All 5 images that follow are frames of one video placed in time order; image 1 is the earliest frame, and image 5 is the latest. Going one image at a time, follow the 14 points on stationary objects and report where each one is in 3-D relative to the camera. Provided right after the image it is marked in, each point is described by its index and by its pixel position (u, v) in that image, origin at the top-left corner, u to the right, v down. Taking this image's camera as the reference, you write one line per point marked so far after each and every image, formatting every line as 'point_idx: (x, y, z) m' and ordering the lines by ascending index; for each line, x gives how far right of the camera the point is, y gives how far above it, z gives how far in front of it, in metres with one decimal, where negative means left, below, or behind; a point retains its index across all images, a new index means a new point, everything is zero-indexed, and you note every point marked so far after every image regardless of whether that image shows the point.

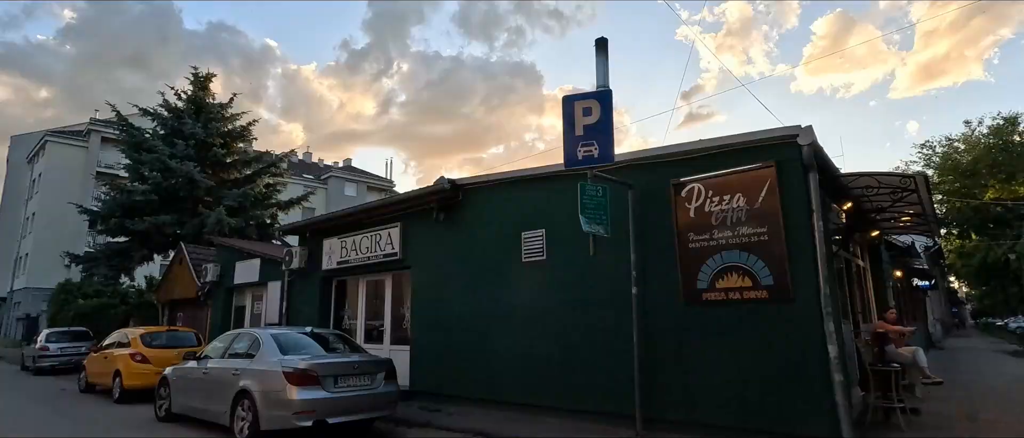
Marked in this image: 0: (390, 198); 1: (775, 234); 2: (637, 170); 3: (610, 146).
0: (-2.5, +0.4, +10.5) m
1: (+3.1, -0.2, +6.3) m
2: (+1.8, +0.7, +7.5) m
3: (+1.2, +0.9, +6.7) m
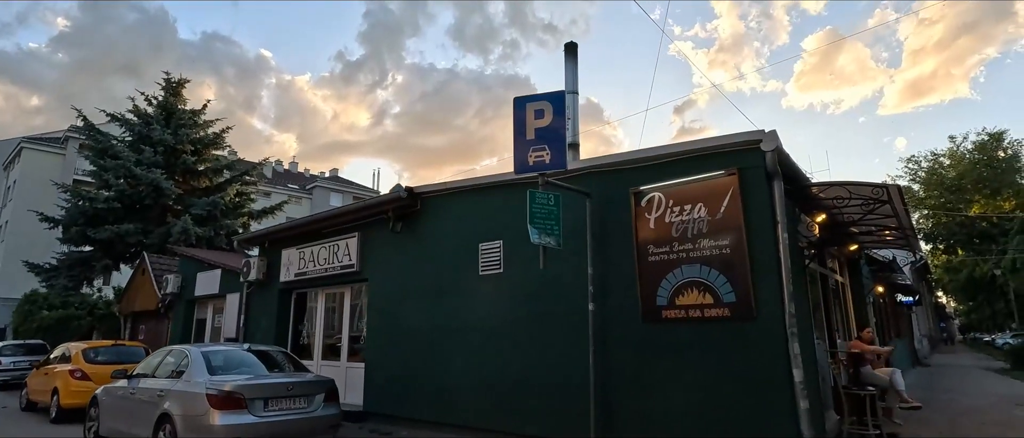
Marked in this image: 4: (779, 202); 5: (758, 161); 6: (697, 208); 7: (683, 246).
0: (-3.2, +0.2, +9.9) m
1: (+2.5, -0.3, +5.8) m
2: (+1.1, +0.6, +7.1) m
3: (+0.6, +0.8, +6.2) m
4: (+2.9, +0.2, +5.7) m
5: (+2.7, +0.7, +5.9) m
6: (+2.2, +0.1, +6.2) m
7: (+2.0, -0.3, +6.2) m
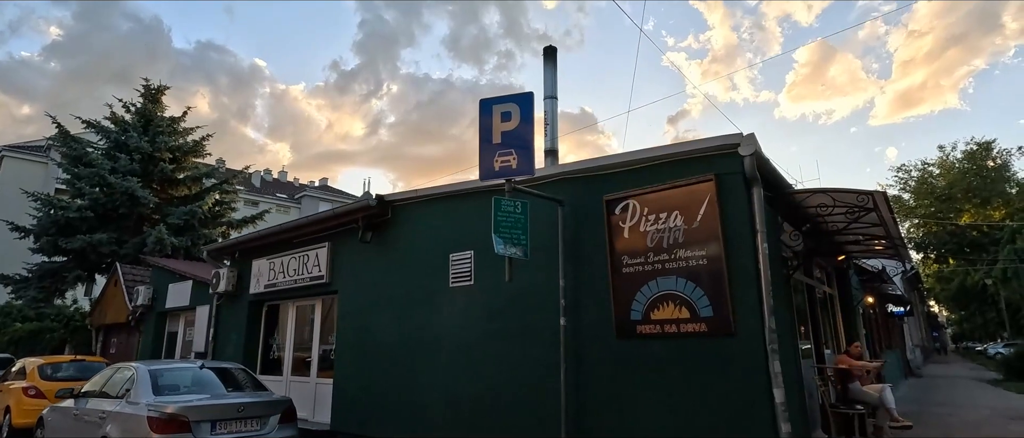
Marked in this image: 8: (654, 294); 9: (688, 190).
0: (-3.6, +0.1, +9.5) m
1: (+2.1, -0.4, +5.5) m
2: (+0.7, +0.4, +6.7) m
3: (+0.2, +0.7, +5.9) m
4: (+2.5, +0.1, +5.4) m
5: (+2.3, +0.6, +5.5) m
6: (+1.8, 0.0, +5.8) m
7: (+1.6, -0.4, +5.8) m
8: (+1.6, -0.8, +5.8) m
9: (+1.9, +0.3, +5.8) m
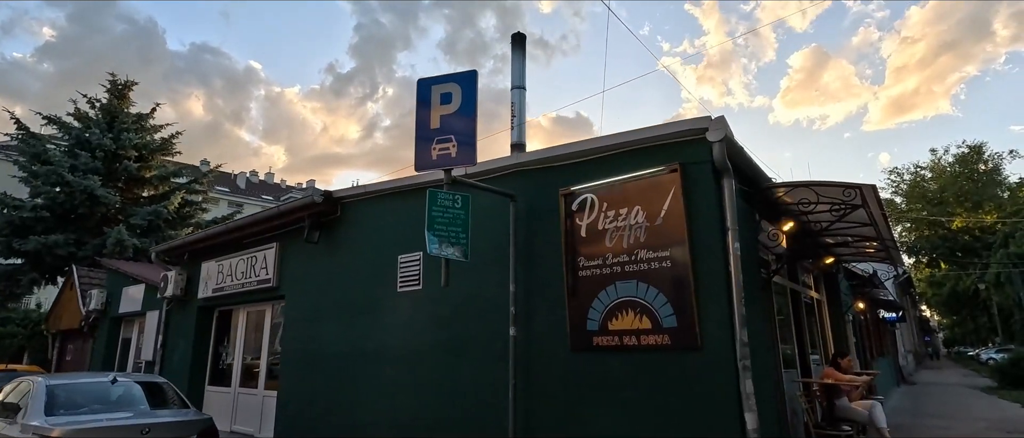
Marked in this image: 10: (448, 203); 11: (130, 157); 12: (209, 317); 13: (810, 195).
0: (-4.2, +0.1, +8.8) m
1: (+1.5, -0.4, +4.8) m
2: (+0.1, +0.5, +6.0) m
3: (-0.4, +0.8, +5.1) m
4: (+1.9, +0.1, +4.7) m
5: (+1.8, +0.6, +4.8) m
6: (+1.2, +0.1, +5.1) m
7: (+1.0, -0.4, +5.1) m
8: (+1.0, -0.8, +5.1) m
9: (+1.3, +0.4, +5.0) m
10: (-0.6, +0.2, +5.1) m
11: (-13.9, +2.3, +19.2) m
12: (-6.3, -2.0, +10.9) m
13: (+3.2, +0.3, +5.7) m
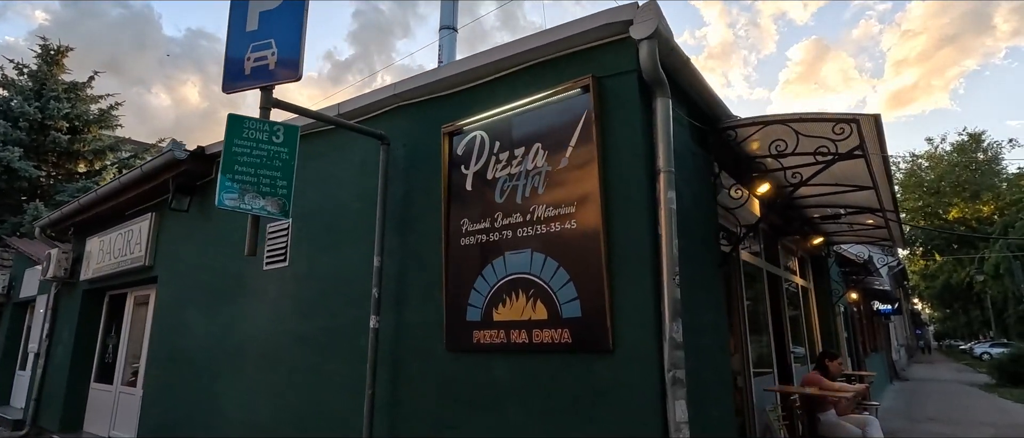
0: (-5.3, +0.6, +7.2) m
1: (+0.5, 0.0, +3.2) m
2: (-0.9, +0.9, +4.4) m
3: (-1.4, +1.1, +3.6) m
4: (+0.9, +0.5, +3.2) m
5: (+0.7, +1.0, +3.3) m
6: (+0.1, +0.4, +3.5) m
7: (0.0, 0.0, +3.6) m
8: (-0.1, -0.4, +3.6) m
9: (+0.3, +0.7, +3.5) m
10: (-1.7, +0.6, +3.5) m
11: (-15.0, +3.0, +17.5) m
12: (-7.4, -1.5, +9.4) m
13: (+2.2, +0.6, +4.1) m
